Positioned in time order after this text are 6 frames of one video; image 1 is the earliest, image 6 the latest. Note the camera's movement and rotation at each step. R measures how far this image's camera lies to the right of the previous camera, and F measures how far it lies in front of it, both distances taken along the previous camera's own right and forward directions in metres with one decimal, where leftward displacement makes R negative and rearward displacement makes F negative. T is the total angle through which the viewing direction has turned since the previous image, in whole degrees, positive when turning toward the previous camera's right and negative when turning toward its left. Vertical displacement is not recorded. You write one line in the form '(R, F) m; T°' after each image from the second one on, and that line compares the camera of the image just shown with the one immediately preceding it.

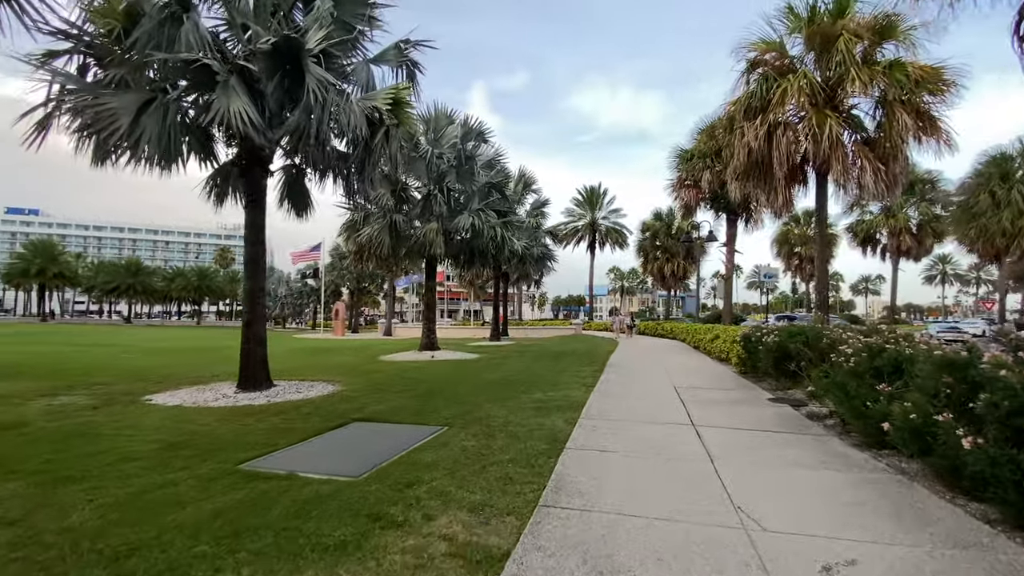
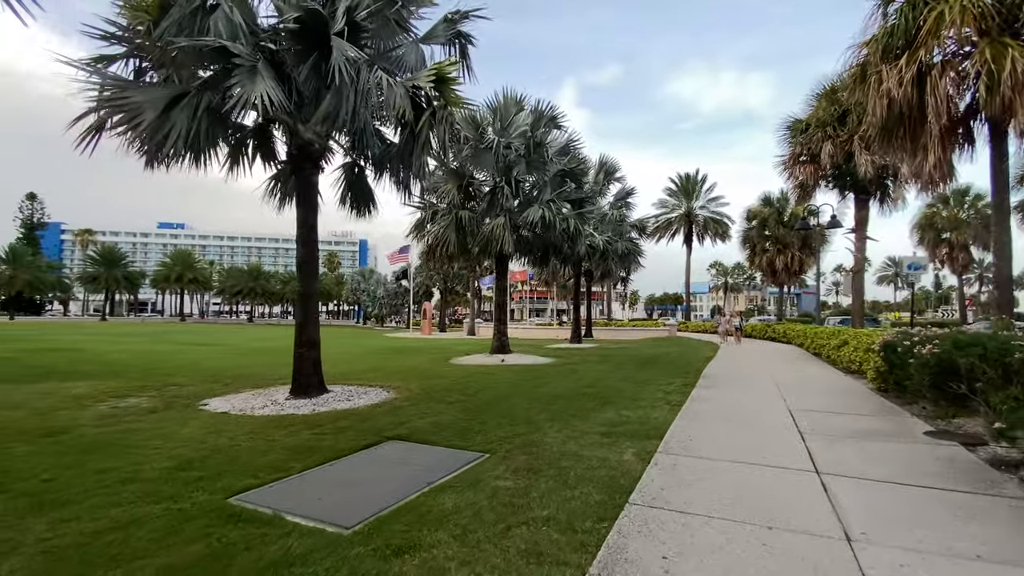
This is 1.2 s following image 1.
(+0.5, +1.4) m; -11°
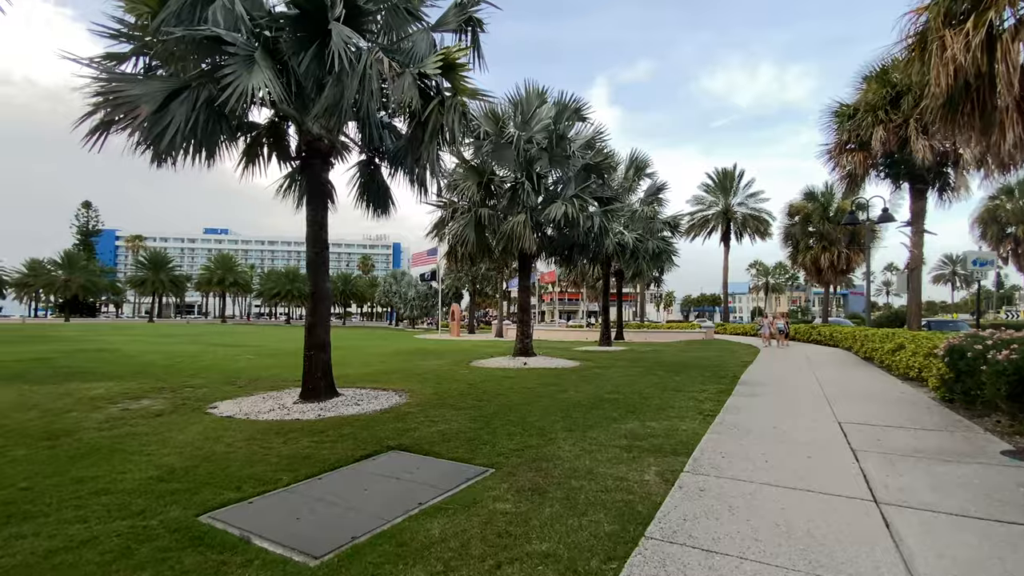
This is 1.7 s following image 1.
(+0.3, +0.6) m; -4°
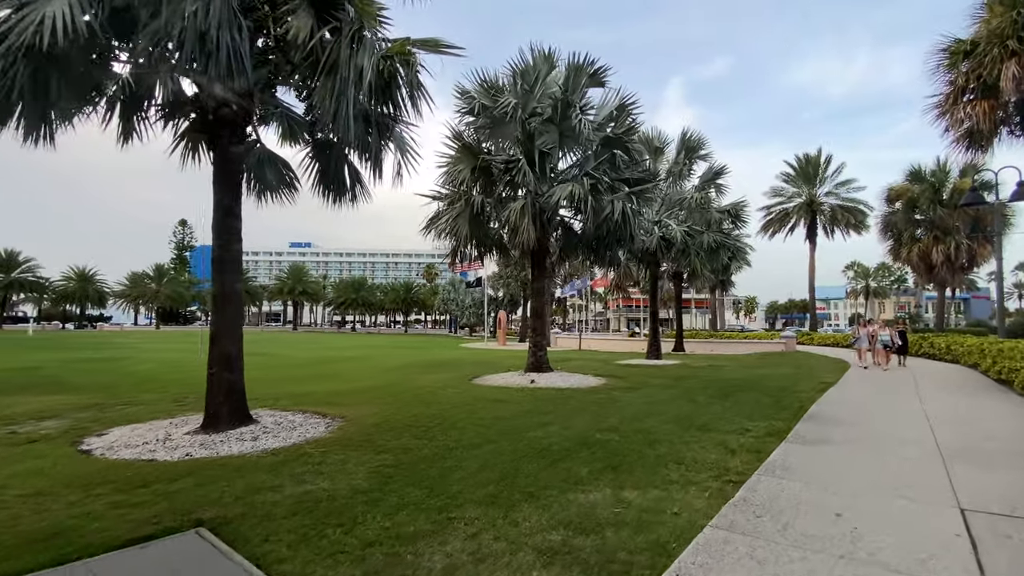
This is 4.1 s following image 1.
(+1.6, +2.4) m; -9°
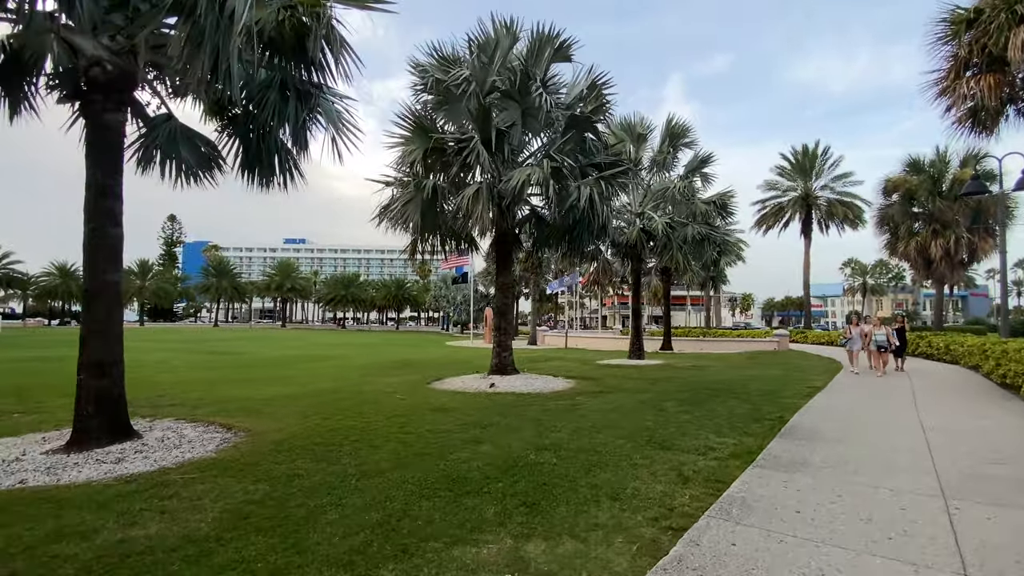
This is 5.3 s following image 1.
(+0.9, +1.0) m; 0°
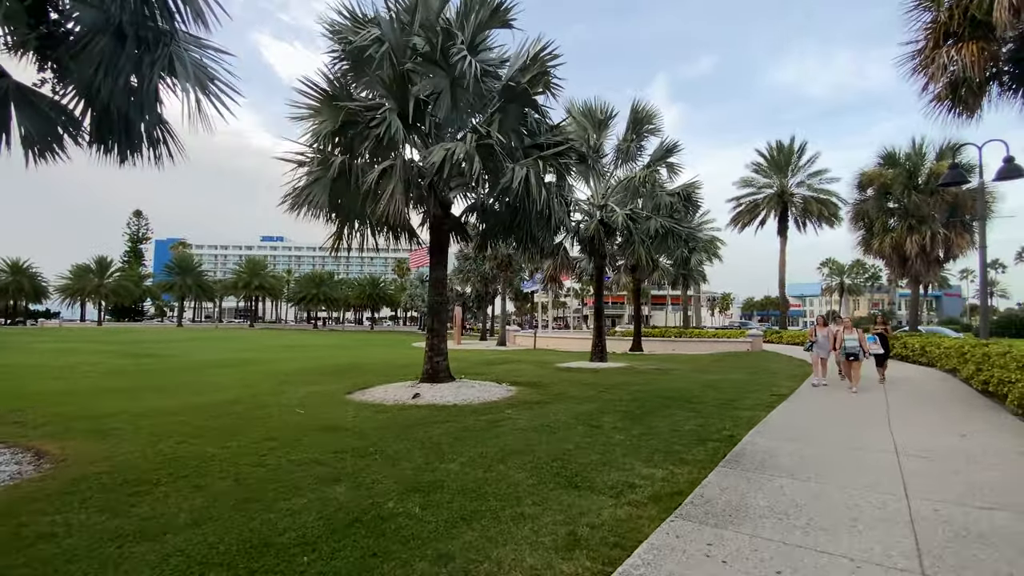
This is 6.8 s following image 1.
(+1.1, +1.3) m; +2°
